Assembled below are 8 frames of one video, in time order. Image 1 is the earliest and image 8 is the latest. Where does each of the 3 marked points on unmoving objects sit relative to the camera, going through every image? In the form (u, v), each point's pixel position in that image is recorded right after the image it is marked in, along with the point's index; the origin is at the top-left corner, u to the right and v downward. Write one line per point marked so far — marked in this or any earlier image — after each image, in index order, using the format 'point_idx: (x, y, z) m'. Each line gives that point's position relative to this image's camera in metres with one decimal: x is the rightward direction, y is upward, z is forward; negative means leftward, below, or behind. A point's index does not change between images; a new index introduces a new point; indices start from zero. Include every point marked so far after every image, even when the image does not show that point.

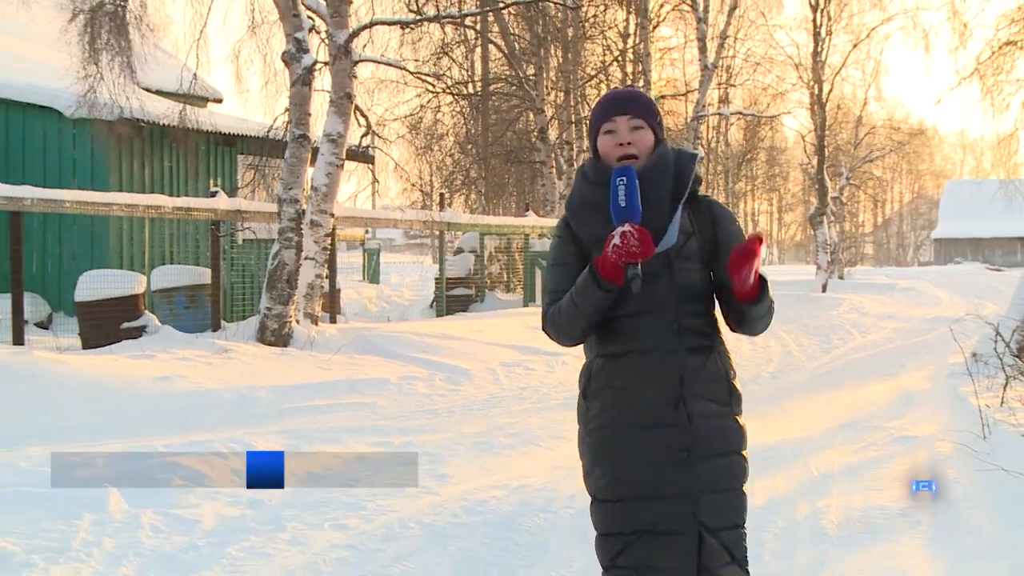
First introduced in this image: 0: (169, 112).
0: (-2.8, +1.4, +9.4) m
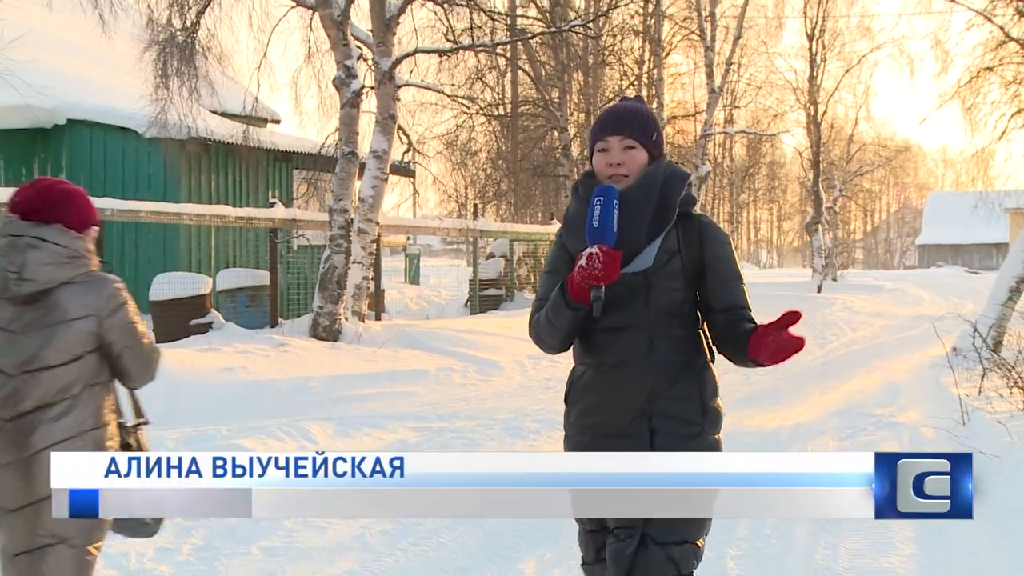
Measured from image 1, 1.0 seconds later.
0: (-2.5, +1.4, +10.3) m
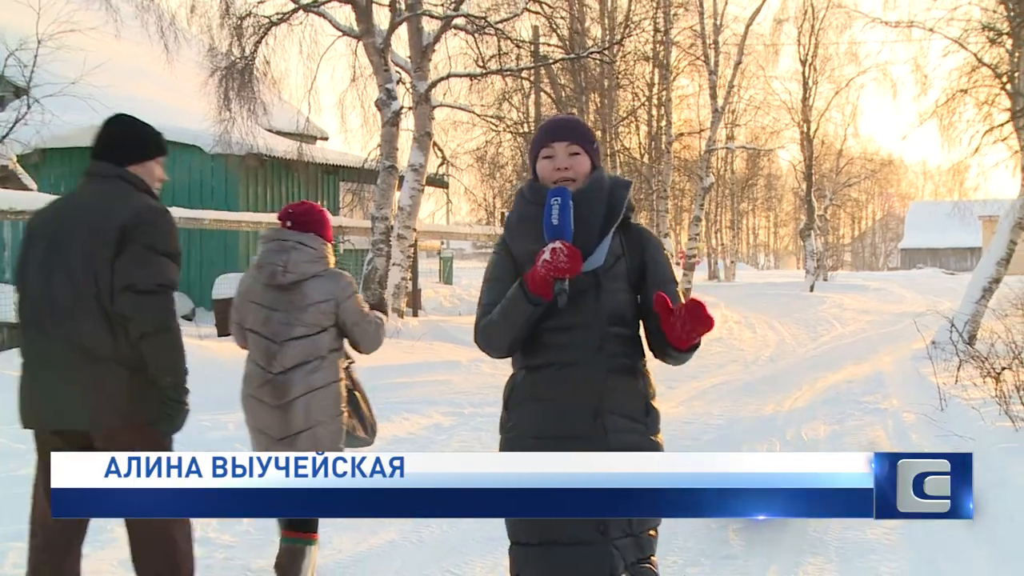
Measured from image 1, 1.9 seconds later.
0: (-2.3, +1.4, +11.4) m
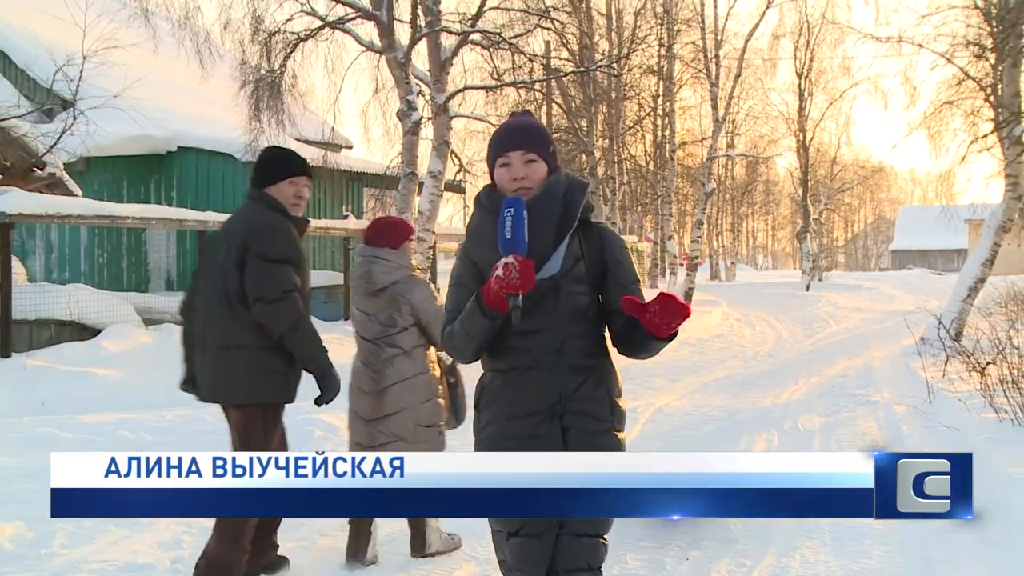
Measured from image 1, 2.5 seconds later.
0: (-2.1, +1.4, +12.0) m
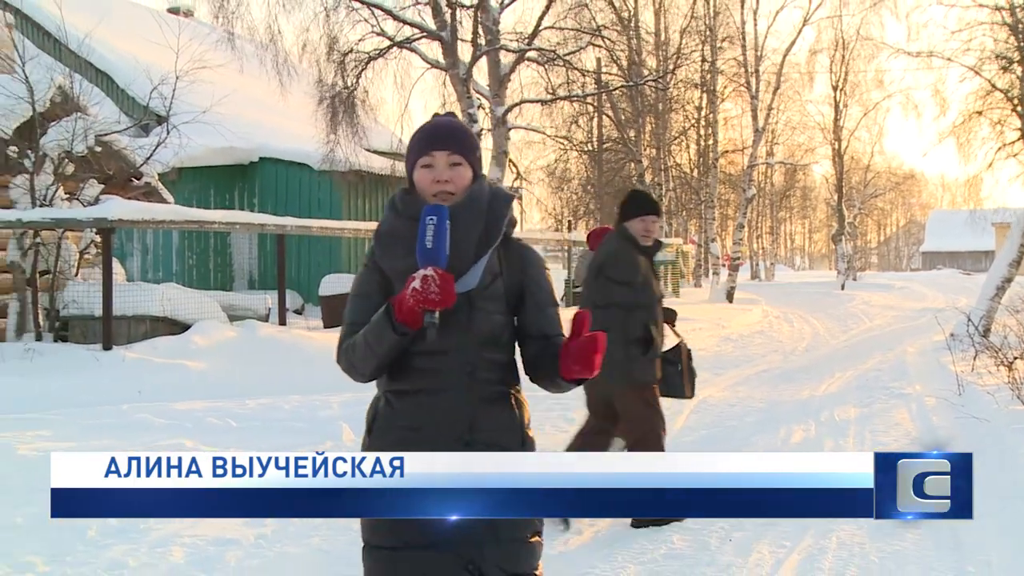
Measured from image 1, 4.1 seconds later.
0: (-1.5, +1.4, +12.9) m
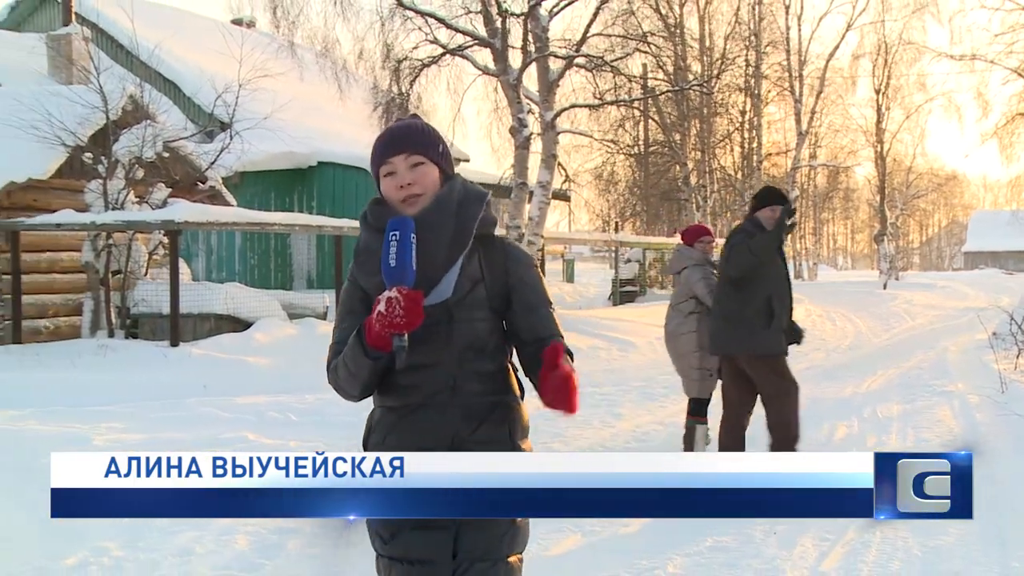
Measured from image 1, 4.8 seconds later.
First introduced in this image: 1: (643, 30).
0: (-0.9, +1.4, +13.3) m
1: (+1.3, +2.5, +10.9) m
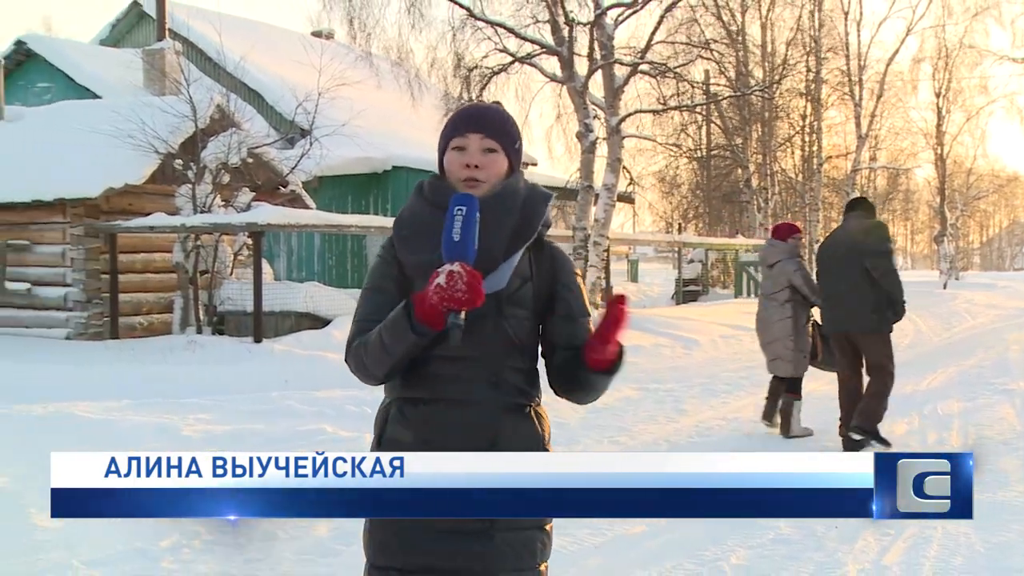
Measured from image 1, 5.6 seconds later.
0: (-0.1, +1.5, +13.8) m
1: (+2.0, +2.5, +11.2) m
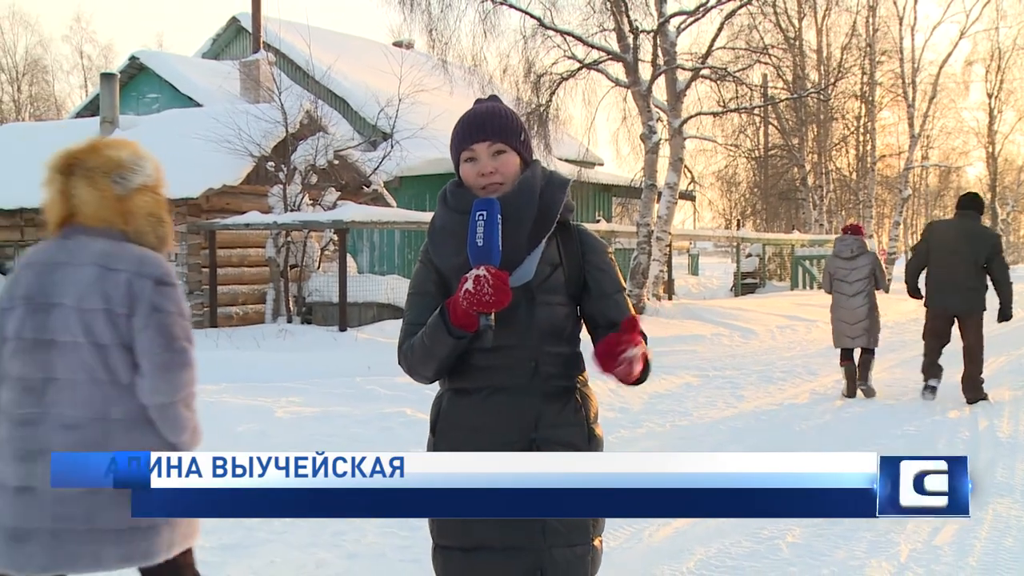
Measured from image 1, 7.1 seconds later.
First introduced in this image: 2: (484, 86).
0: (+0.8, +1.5, +14.5) m
1: (+2.7, +2.6, +11.8) m
2: (-0.3, +2.3, +12.5) m
